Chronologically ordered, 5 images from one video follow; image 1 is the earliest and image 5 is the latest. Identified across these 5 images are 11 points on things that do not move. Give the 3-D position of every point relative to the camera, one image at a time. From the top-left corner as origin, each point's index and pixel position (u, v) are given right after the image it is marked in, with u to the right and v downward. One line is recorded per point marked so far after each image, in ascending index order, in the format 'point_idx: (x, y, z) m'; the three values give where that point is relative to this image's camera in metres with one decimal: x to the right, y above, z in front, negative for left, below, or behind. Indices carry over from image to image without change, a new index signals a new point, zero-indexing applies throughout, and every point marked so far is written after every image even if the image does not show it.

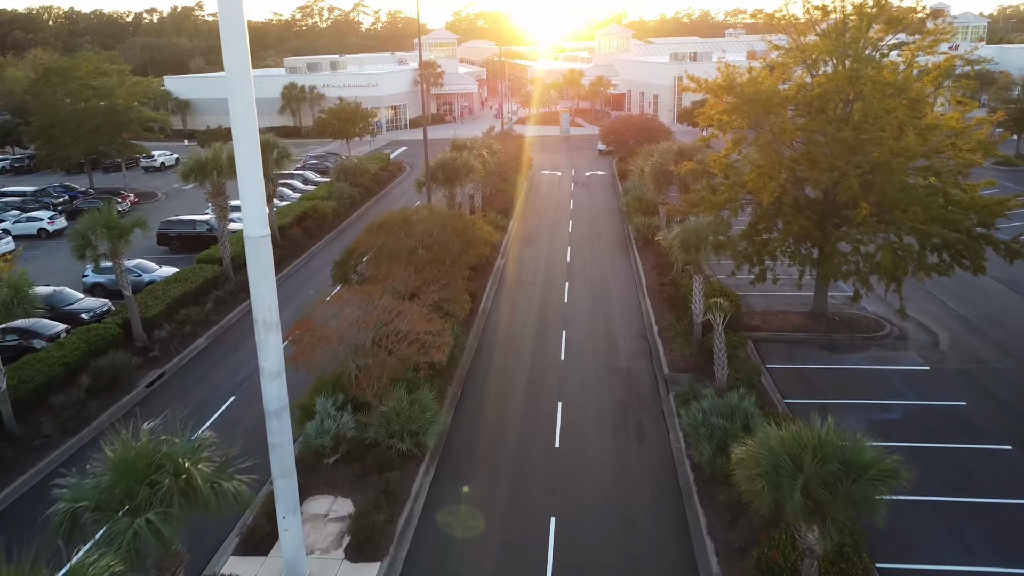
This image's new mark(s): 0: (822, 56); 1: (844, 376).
0: (+8.7, +6.6, +19.6) m
1: (+9.2, -2.4, +19.5) m
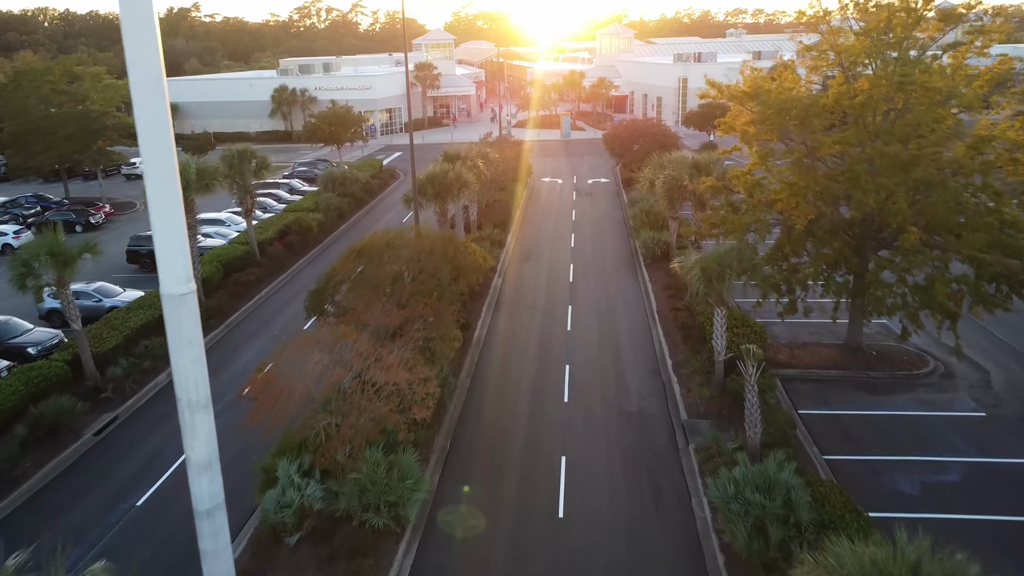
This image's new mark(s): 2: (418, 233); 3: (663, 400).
0: (+8.6, +5.7, +17.2) m
1: (+9.1, -3.3, +17.0) m
2: (-2.7, +1.6, +19.8) m
3: (+4.1, -3.0, +19.1) m
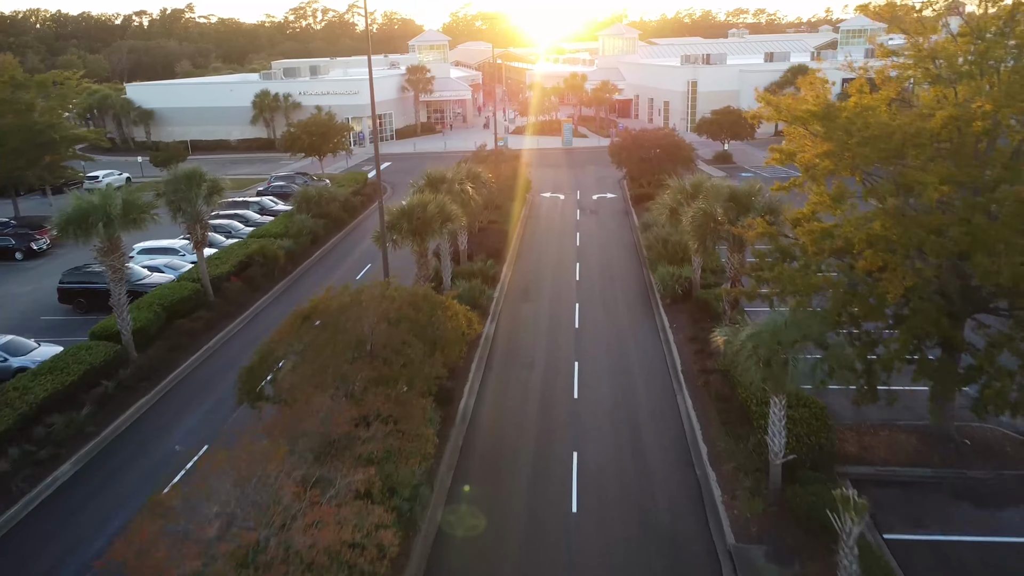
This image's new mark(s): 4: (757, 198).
0: (+8.4, +4.1, +12.8) m
1: (+9.0, -4.9, +12.7) m
2: (-2.8, -0.1, +15.5) m
3: (+3.9, -4.6, +14.7) m
4: (+6.4, +2.4, +18.3) m
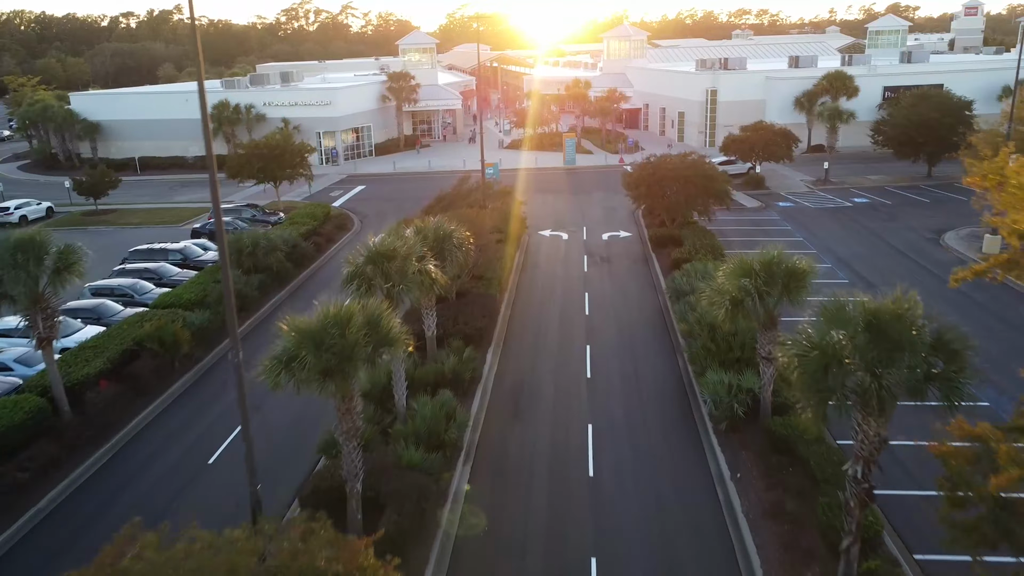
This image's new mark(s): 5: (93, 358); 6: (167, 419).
0: (+8.0, +1.2, +5.0) m
1: (+8.6, -7.8, +4.8) m
2: (-3.2, -3.0, +7.6) m
3: (+3.5, -7.5, +6.8) m
4: (+6.0, -0.6, +10.4) m
5: (-11.9, -2.0, +20.0) m
6: (-9.5, -3.6, +19.6) m
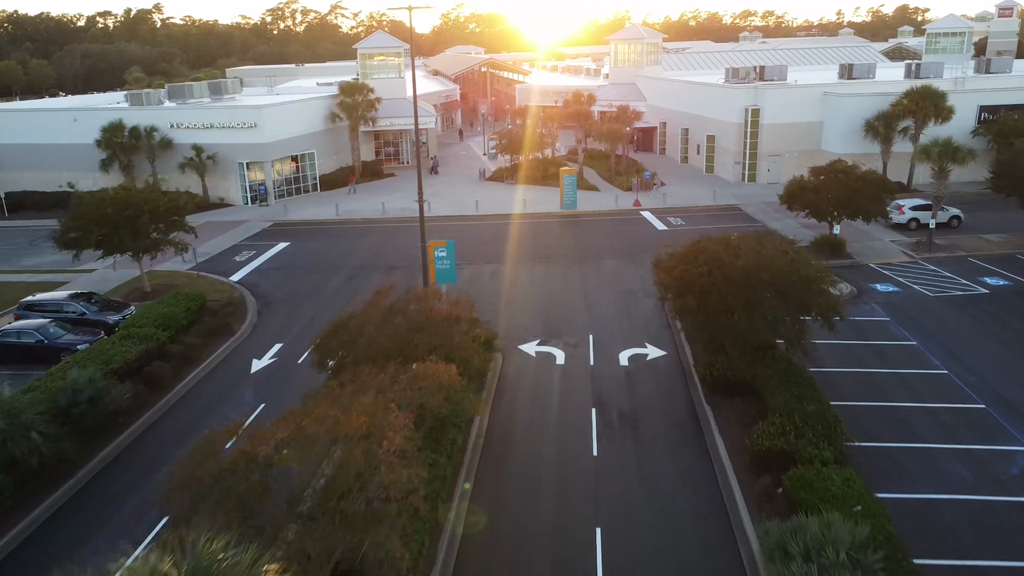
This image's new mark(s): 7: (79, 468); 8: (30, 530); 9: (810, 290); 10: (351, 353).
0: (+6.9, -3.5, -7.9) m
1: (+7.5, -12.4, -8.1) m
2: (-4.3, -7.6, -5.3) m
3: (+2.4, -12.2, -6.1) m
4: (+4.9, -5.2, -2.4) m
5: (-13.0, -6.6, +7.1) m
6: (-10.6, -8.2, +6.7) m
7: (-10.4, -4.2, +17.5) m
8: (-10.2, -5.0, +15.6) m
9: (+7.9, +0.1, +18.7) m
10: (-3.8, -1.4, +15.9) m
